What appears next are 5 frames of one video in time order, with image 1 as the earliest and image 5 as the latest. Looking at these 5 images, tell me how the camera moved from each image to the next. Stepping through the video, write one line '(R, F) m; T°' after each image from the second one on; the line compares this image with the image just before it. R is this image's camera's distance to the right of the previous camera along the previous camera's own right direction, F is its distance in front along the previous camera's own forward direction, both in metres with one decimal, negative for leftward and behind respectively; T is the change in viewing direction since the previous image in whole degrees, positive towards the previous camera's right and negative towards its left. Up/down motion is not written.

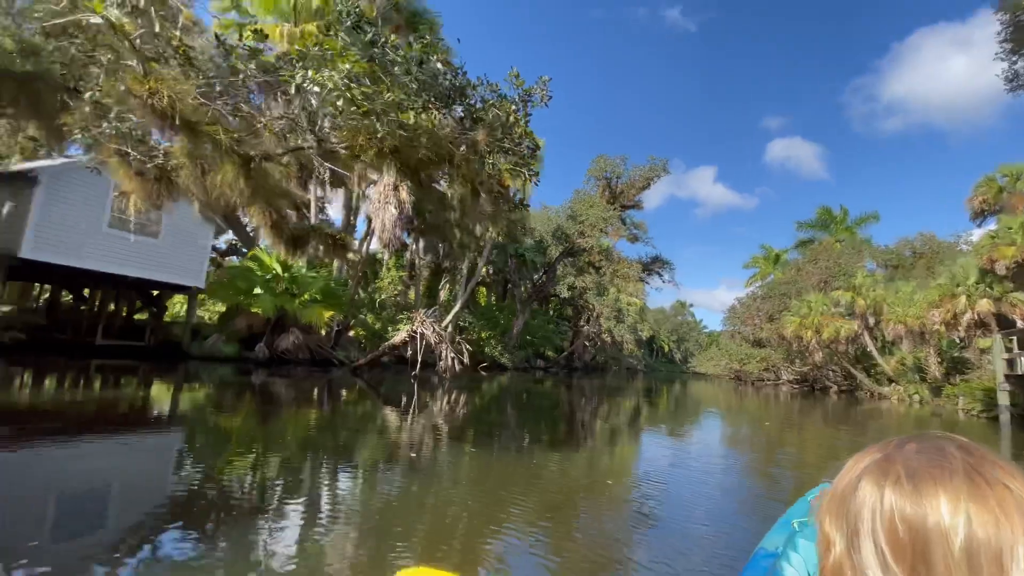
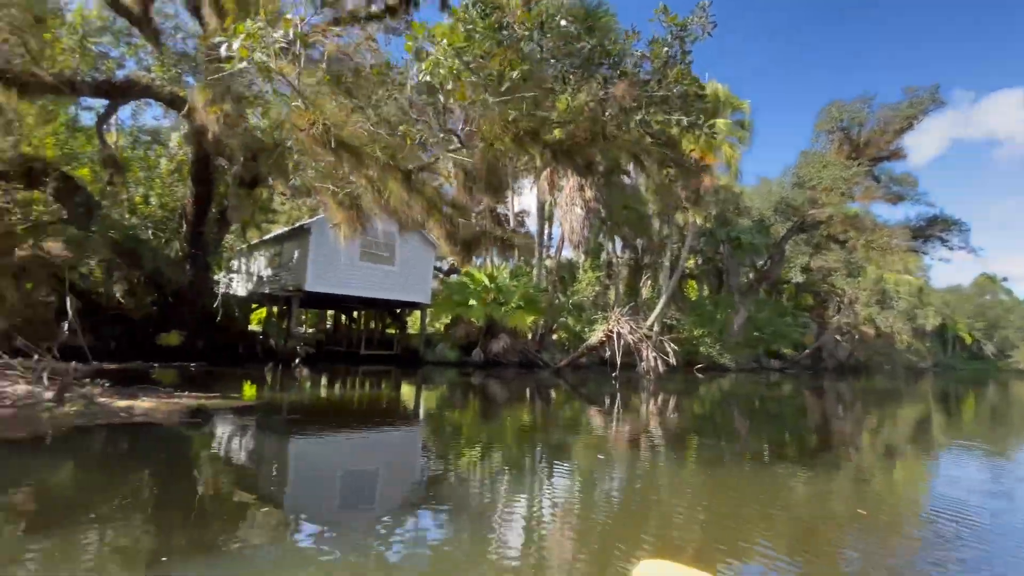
(+0.2, +0.3) m; -25°
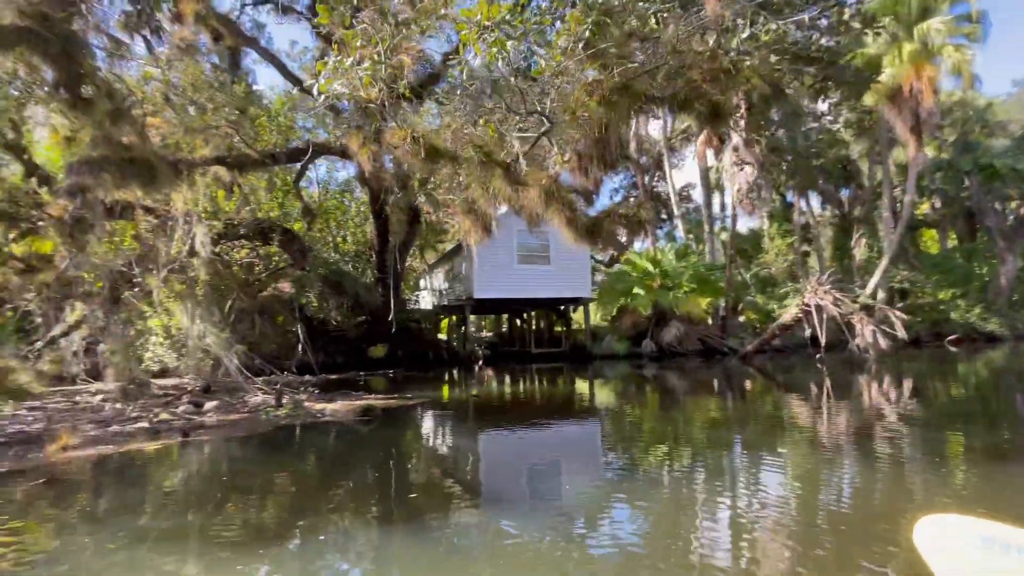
(+0.3, +0.2) m; -21°
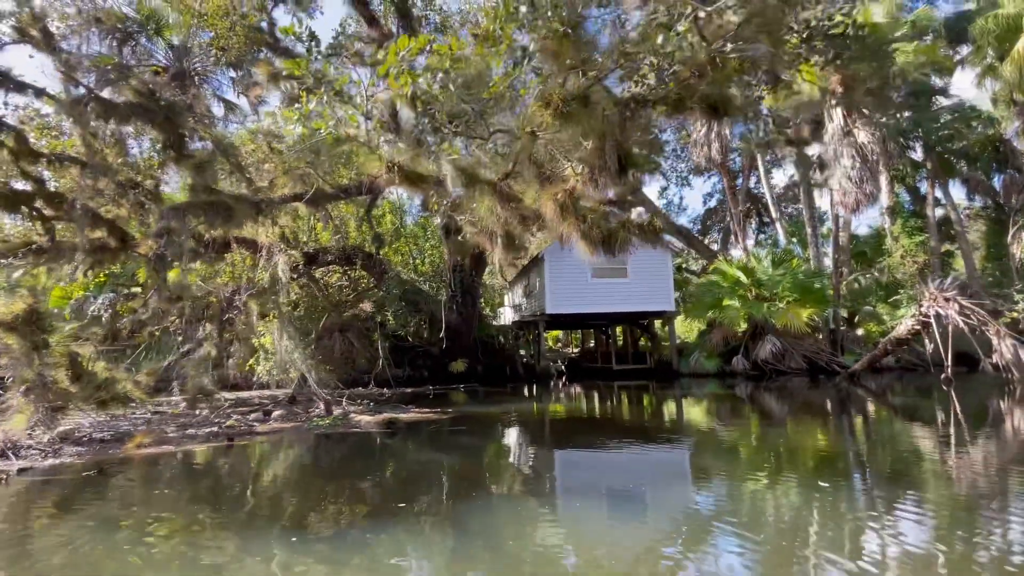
(+0.6, +0.1) m; -13°
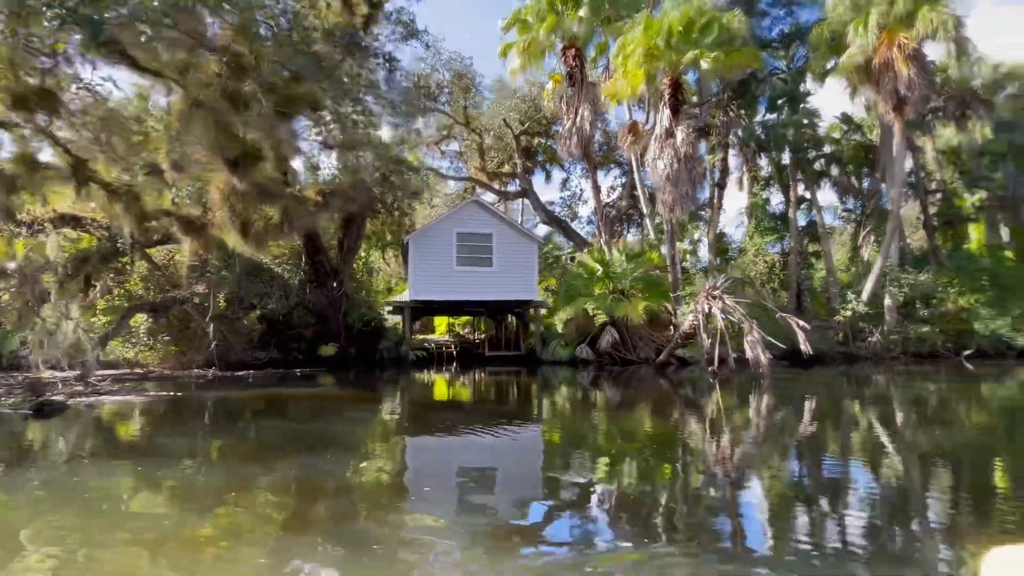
(+2.1, -0.2) m; +3°
